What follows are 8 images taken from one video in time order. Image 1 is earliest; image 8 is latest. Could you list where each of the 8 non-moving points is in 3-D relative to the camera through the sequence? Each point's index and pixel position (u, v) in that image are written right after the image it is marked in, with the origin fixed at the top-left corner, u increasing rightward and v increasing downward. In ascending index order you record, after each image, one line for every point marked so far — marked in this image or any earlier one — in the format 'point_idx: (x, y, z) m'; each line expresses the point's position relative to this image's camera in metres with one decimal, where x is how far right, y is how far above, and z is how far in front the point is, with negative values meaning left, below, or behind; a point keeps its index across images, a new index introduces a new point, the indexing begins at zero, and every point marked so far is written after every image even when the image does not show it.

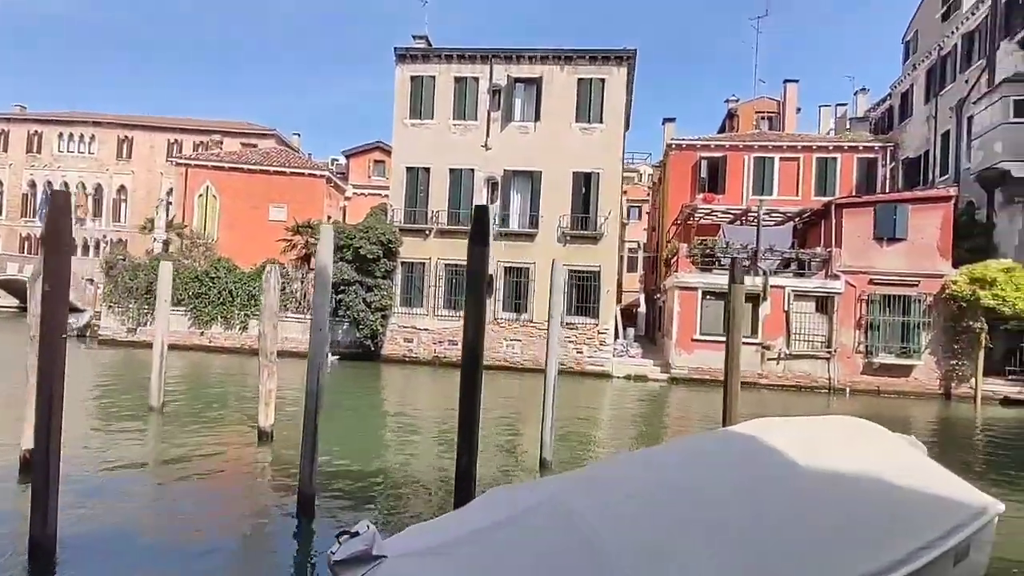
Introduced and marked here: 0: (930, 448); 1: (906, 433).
0: (+13.3, -4.9, +18.0) m
1: (+13.4, -4.8, +19.3) m
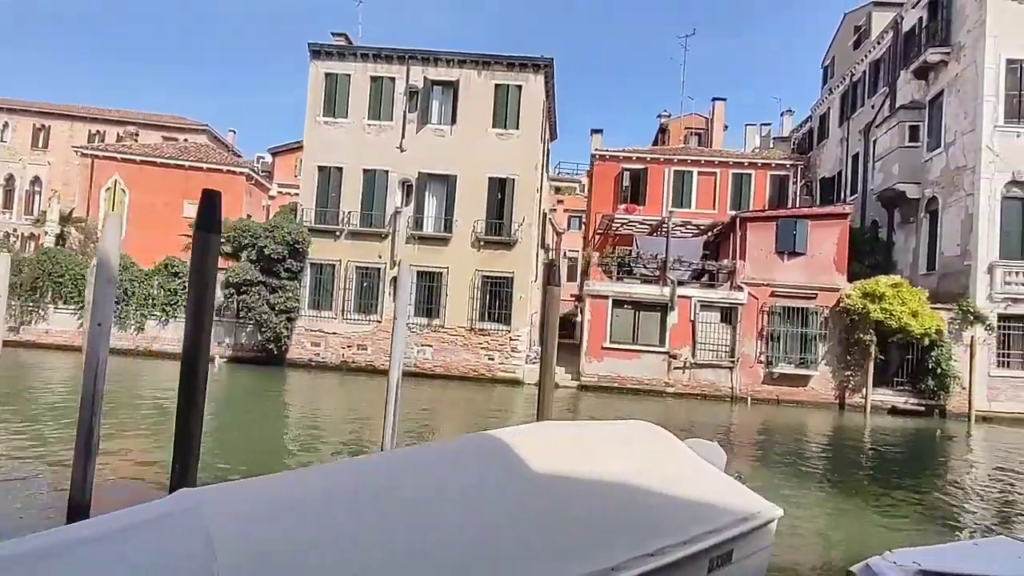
0: (+9.9, -5.3, +18.6) m
1: (+9.9, -5.3, +19.9) m
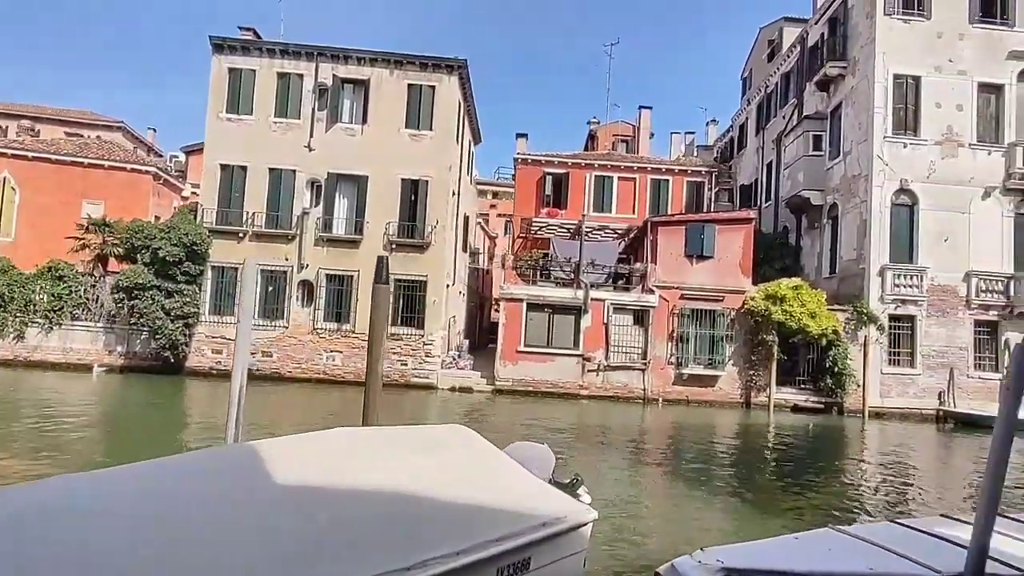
0: (+6.8, -5.4, +18.9) m
1: (+6.7, -5.3, +20.2) m
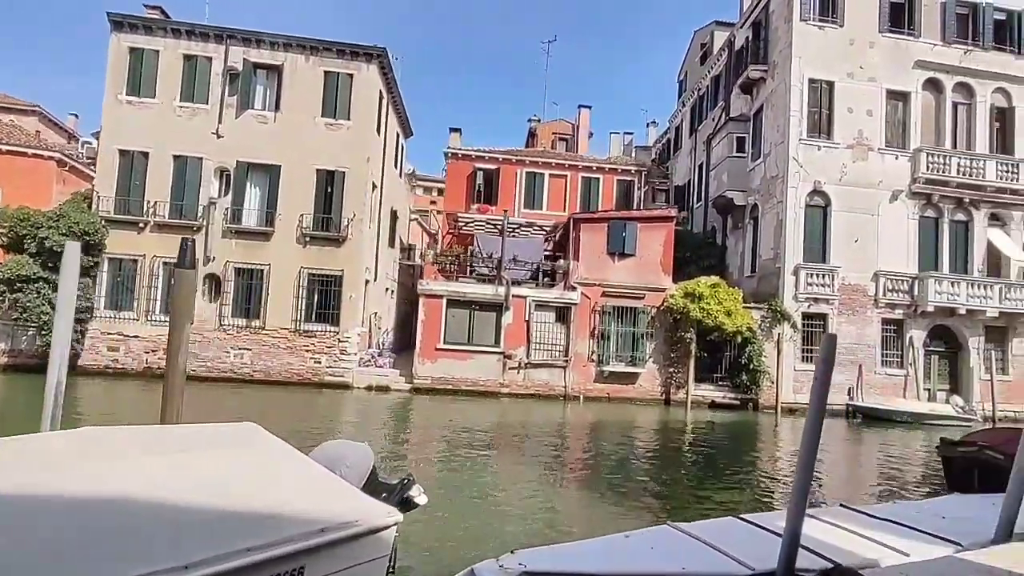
0: (+3.9, -5.3, +18.9) m
1: (+3.7, -5.2, +20.2) m
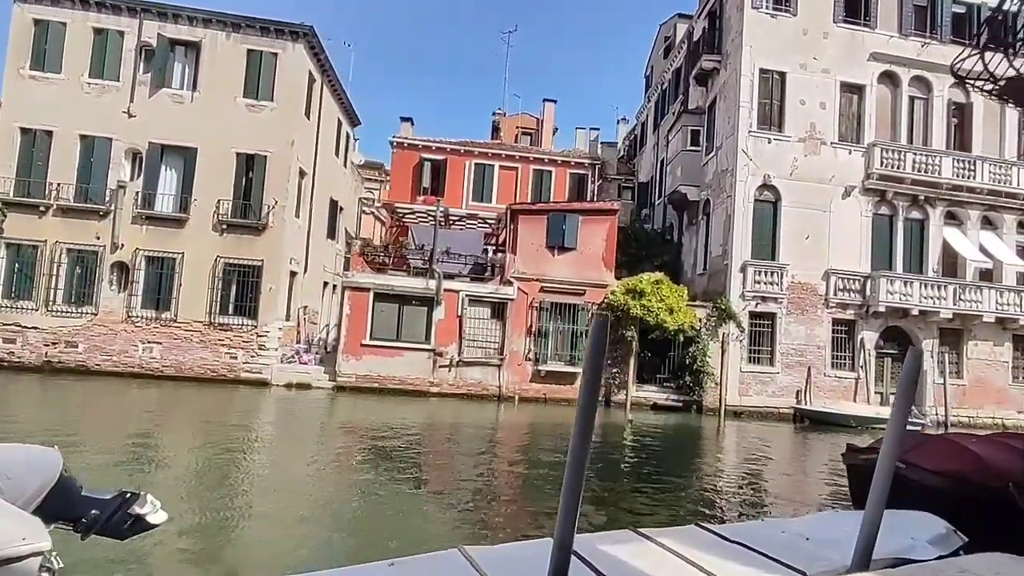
0: (+1.2, -5.1, +17.8) m
1: (+1.0, -5.0, +19.1) m
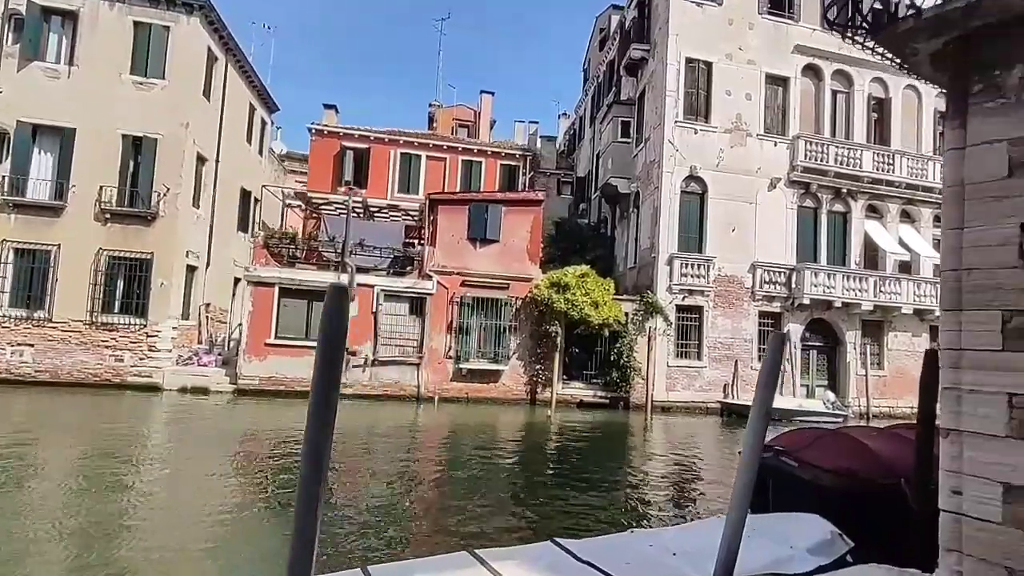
0: (-1.4, -4.9, +16.7) m
1: (-1.7, -4.8, +18.0) m
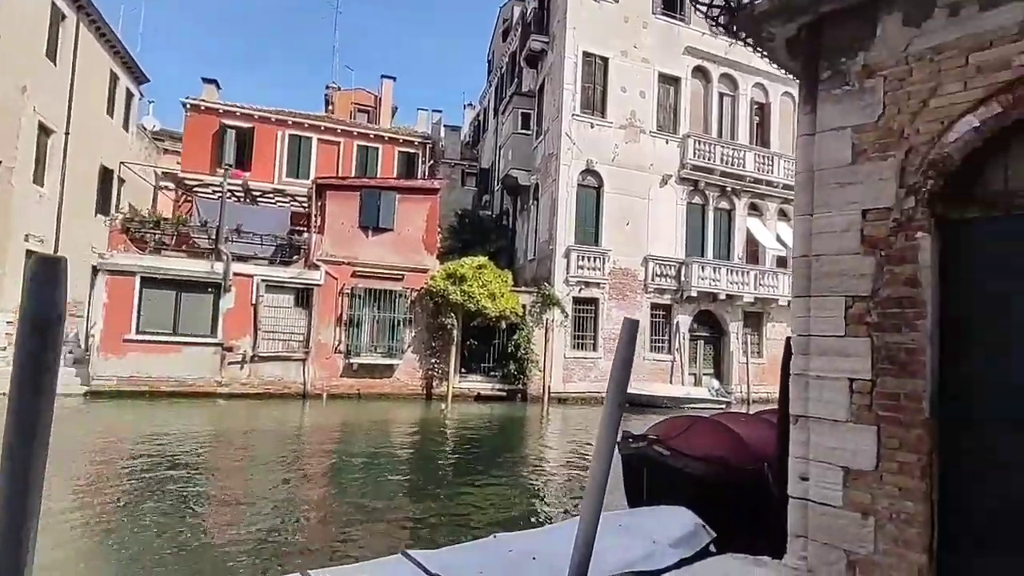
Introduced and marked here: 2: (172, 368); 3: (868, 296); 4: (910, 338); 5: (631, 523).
0: (-4.5, -4.6, +15.8) m
1: (-5.0, -4.5, +17.0) m
2: (-11.0, -2.6, +18.6) m
3: (+2.9, -0.1, +4.7) m
4: (+3.1, -0.4, +4.5) m
5: (+1.4, -2.7, +6.5) m
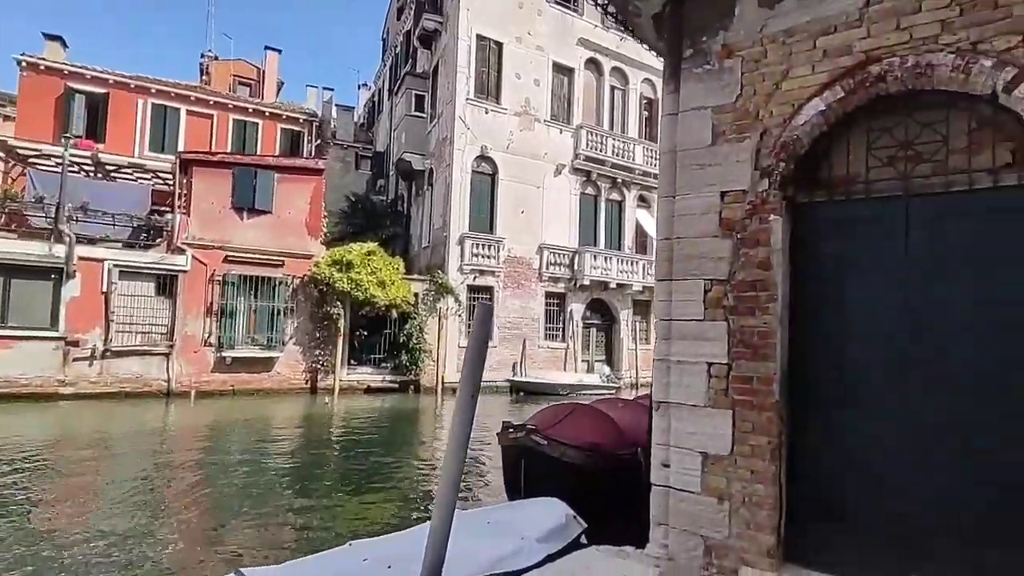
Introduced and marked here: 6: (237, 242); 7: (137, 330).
0: (-7.5, -4.3, +14.4) m
1: (-8.2, -4.1, +15.5) m
2: (-14.4, -2.2, +16.1) m
3: (+1.7, +0.1, +4.6) m
4: (+2.0, -0.3, +4.5) m
5: (-0.1, -2.5, +6.2) m
6: (-9.1, +1.5, +19.2) m
7: (-11.7, -1.3, +17.8) m
